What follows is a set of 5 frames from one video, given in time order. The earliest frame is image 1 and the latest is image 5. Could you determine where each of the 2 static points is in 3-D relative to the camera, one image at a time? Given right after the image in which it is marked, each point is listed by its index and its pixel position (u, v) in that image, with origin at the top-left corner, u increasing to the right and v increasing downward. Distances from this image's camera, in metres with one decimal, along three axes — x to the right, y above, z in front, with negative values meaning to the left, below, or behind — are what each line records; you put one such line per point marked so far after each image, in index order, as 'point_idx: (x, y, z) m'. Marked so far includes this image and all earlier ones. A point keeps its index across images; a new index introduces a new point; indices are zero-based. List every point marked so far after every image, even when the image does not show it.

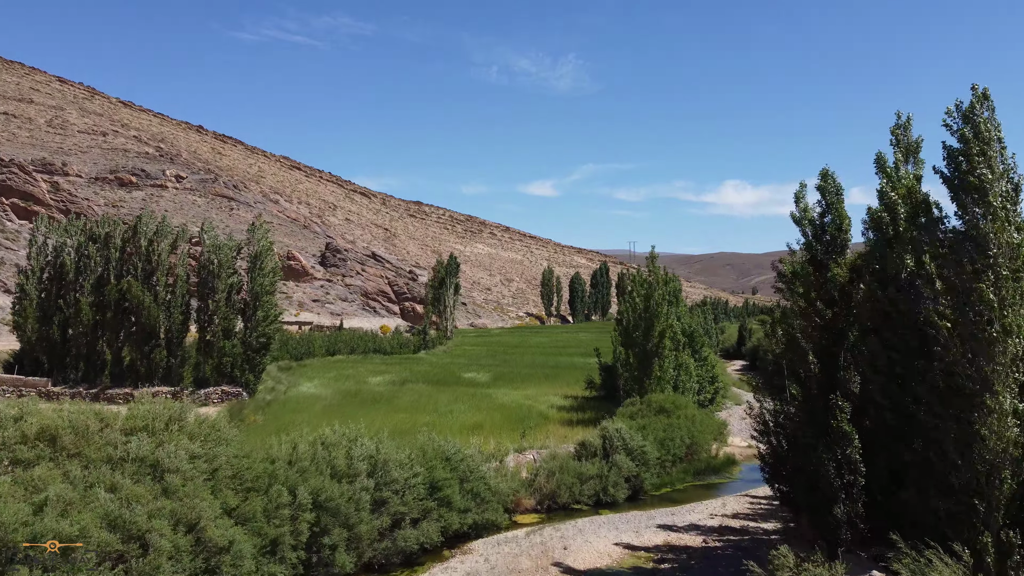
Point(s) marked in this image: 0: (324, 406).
0: (-5.6, -3.6, +18.9) m
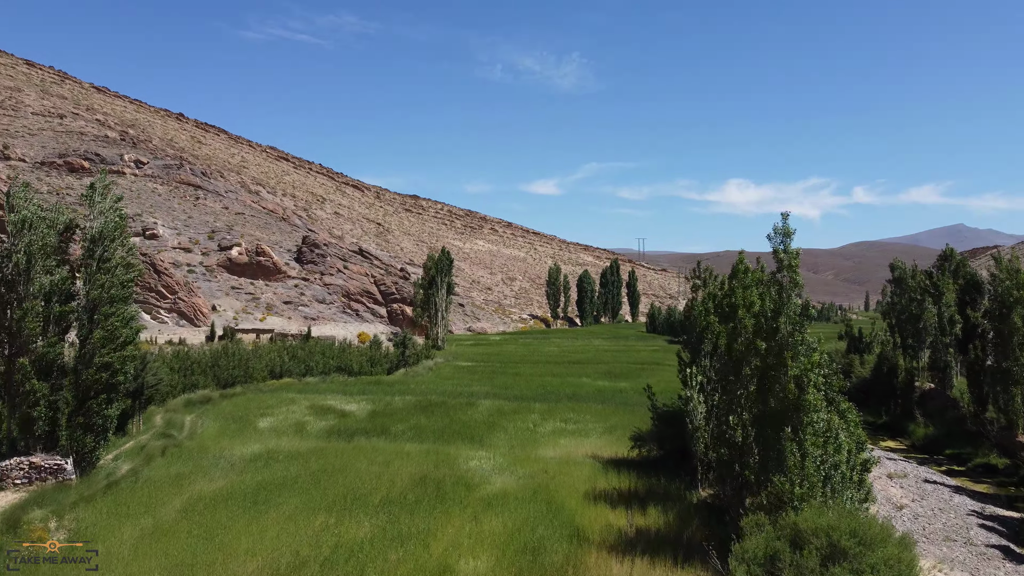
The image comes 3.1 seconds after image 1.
0: (-5.5, -3.7, +11.1) m
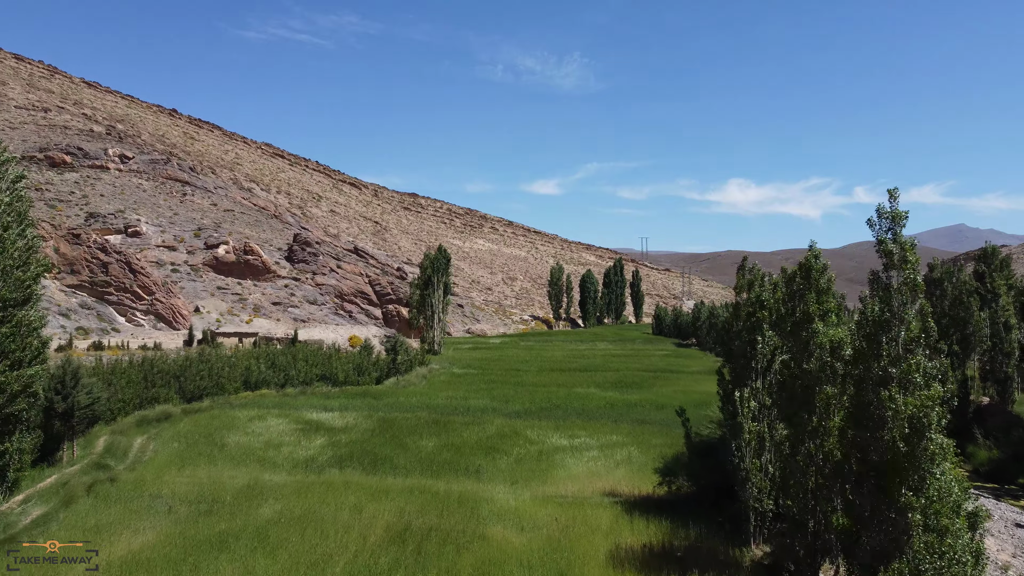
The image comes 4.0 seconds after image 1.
0: (-5.5, -3.7, +8.6) m
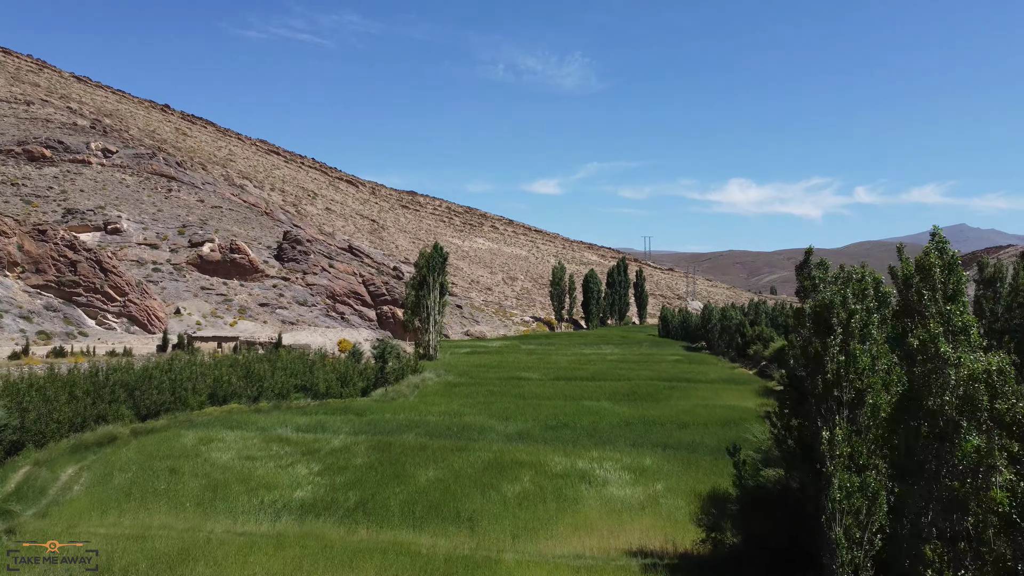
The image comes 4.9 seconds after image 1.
0: (-5.5, -3.8, +6.1) m
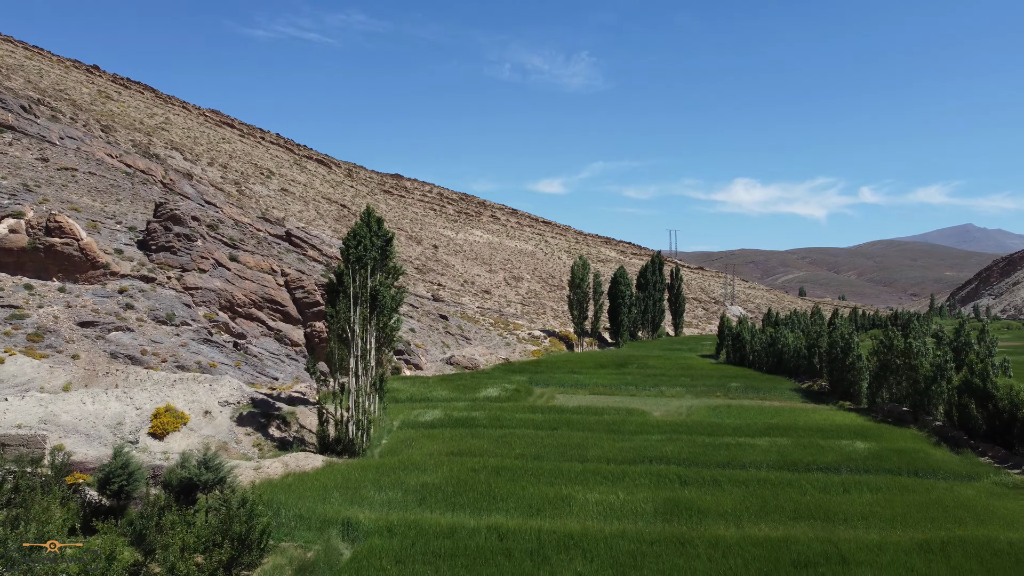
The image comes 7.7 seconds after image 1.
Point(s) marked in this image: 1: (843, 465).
0: (-5.5, -3.9, -1.7) m
1: (+8.7, -4.6, +16.2) m
